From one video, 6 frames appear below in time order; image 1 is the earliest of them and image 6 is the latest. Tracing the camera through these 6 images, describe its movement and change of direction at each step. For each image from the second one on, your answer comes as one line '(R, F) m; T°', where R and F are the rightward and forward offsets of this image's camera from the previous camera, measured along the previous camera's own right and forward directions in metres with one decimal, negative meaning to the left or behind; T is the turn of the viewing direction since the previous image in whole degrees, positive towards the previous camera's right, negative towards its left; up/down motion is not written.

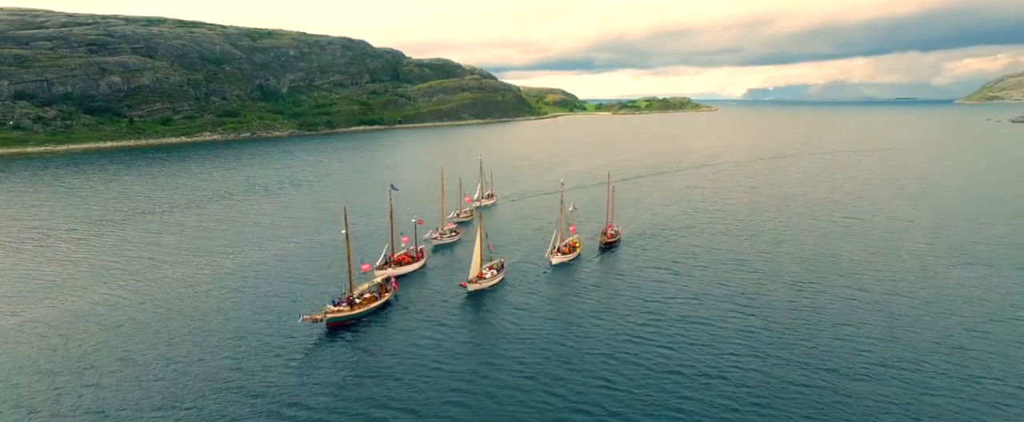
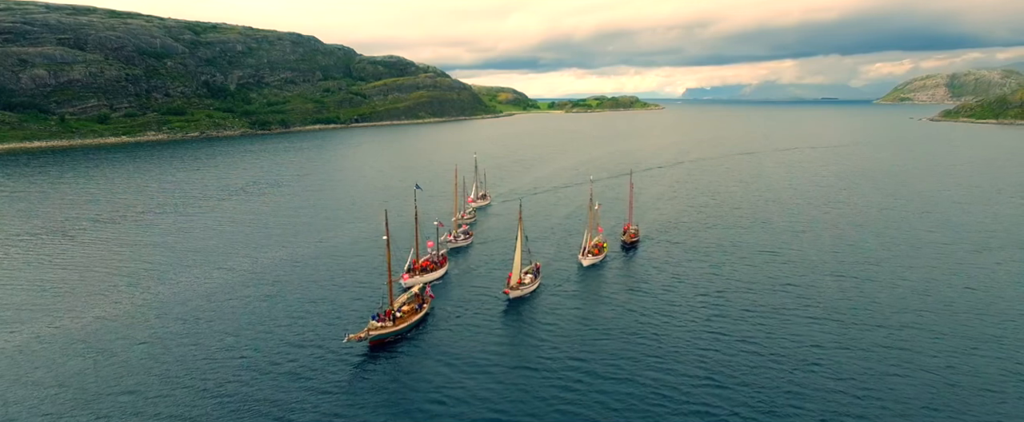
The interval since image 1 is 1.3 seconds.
(-15.8, +1.7) m; +6°
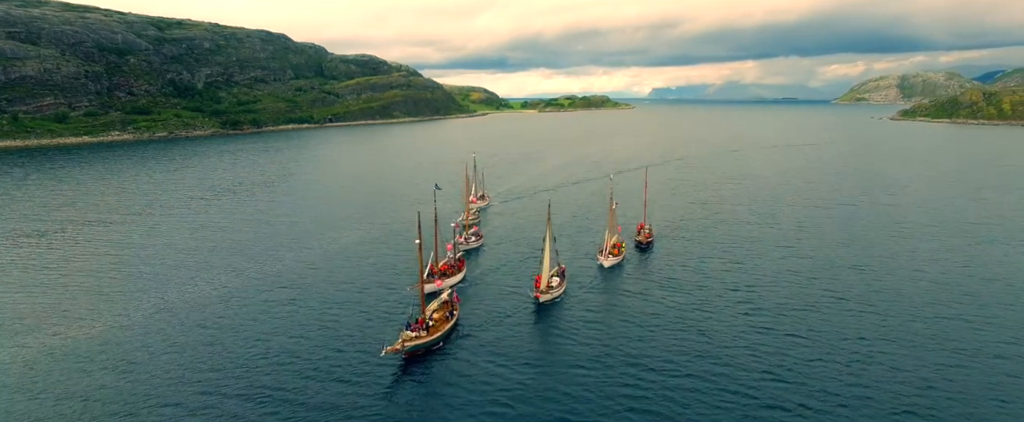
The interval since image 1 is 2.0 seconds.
(-9.4, +0.9) m; +3°
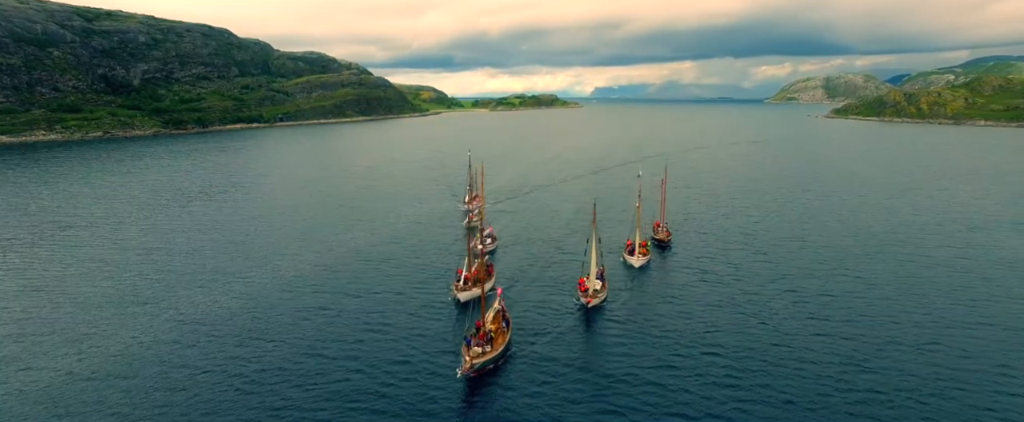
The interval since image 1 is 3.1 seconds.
(-14.9, +1.9) m; +6°
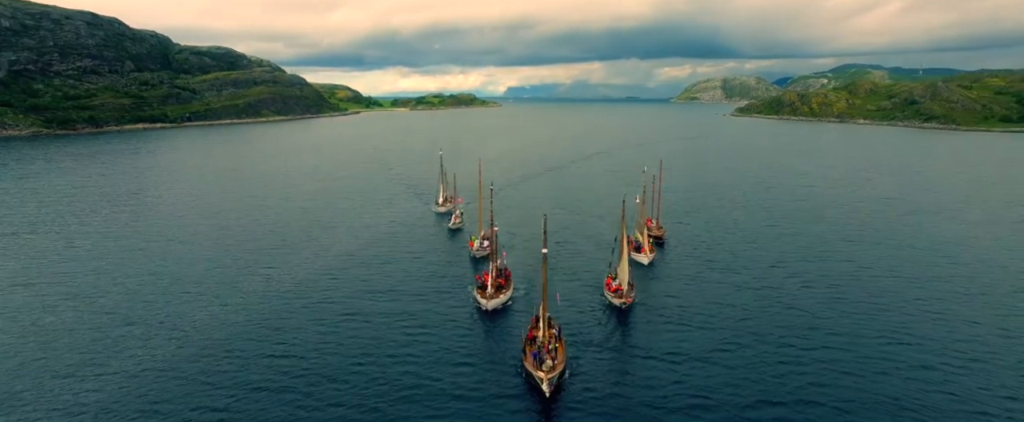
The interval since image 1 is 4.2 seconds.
(-16.3, +1.8) m; +9°
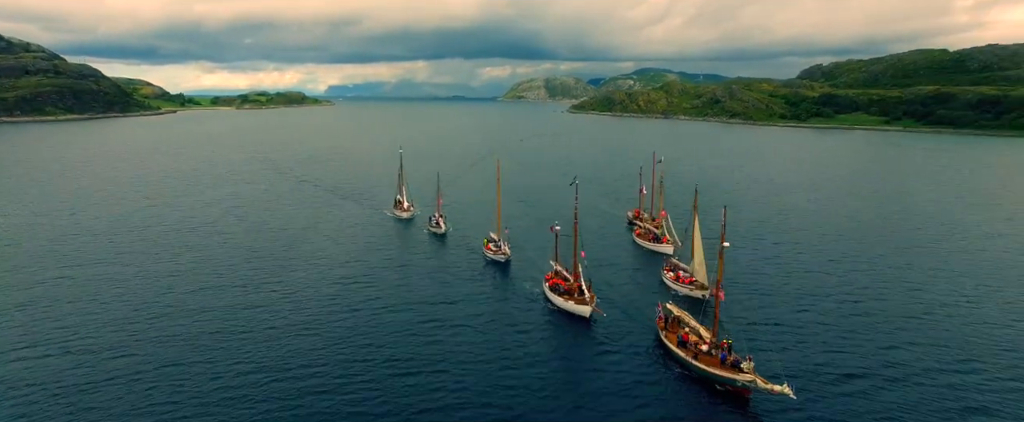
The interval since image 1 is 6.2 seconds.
(-34.6, +4.3) m; +18°
